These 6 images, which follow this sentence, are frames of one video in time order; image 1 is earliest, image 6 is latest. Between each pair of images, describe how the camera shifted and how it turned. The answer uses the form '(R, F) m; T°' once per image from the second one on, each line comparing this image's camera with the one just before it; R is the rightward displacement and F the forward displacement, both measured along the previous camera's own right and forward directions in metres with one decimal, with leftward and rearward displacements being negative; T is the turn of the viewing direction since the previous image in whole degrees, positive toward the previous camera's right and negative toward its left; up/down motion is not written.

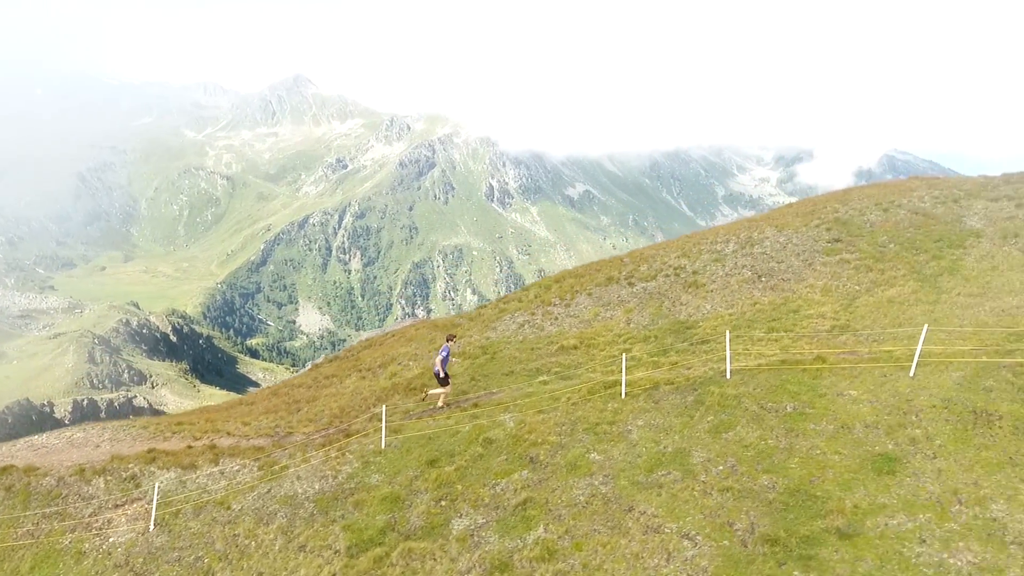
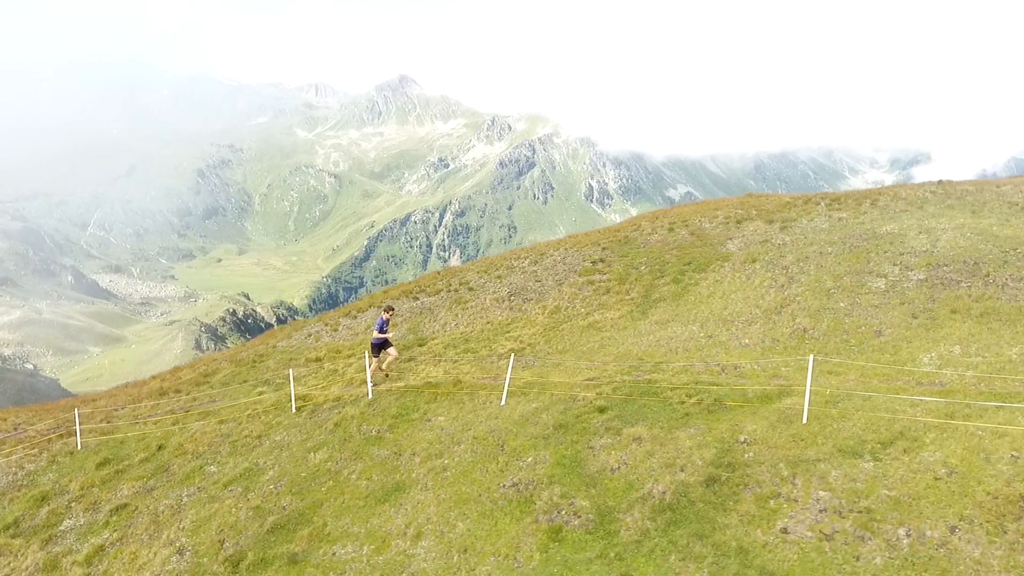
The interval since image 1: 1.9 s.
(+17.9, +0.5) m; -7°
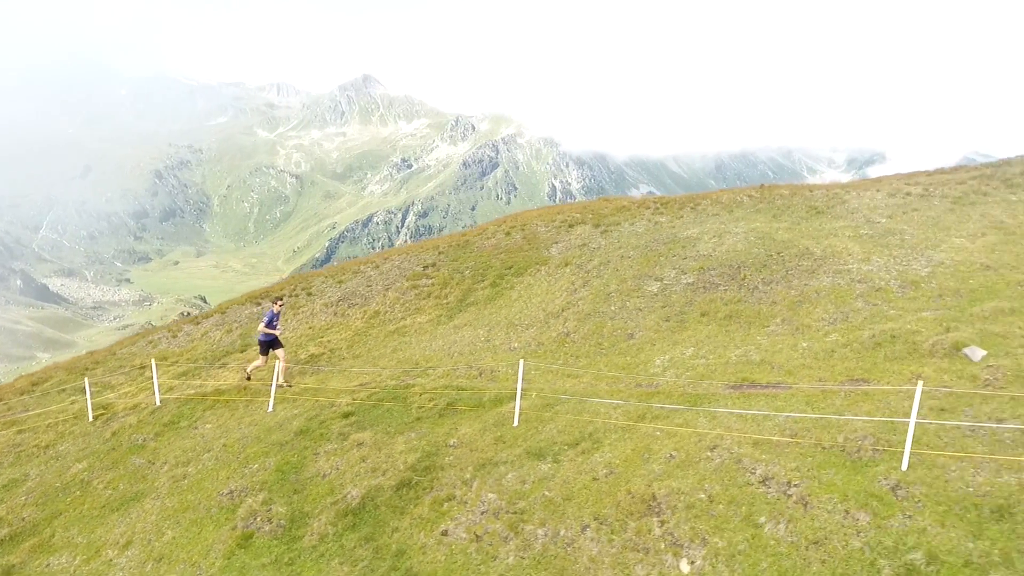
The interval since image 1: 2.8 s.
(+7.1, -0.5) m; +2°
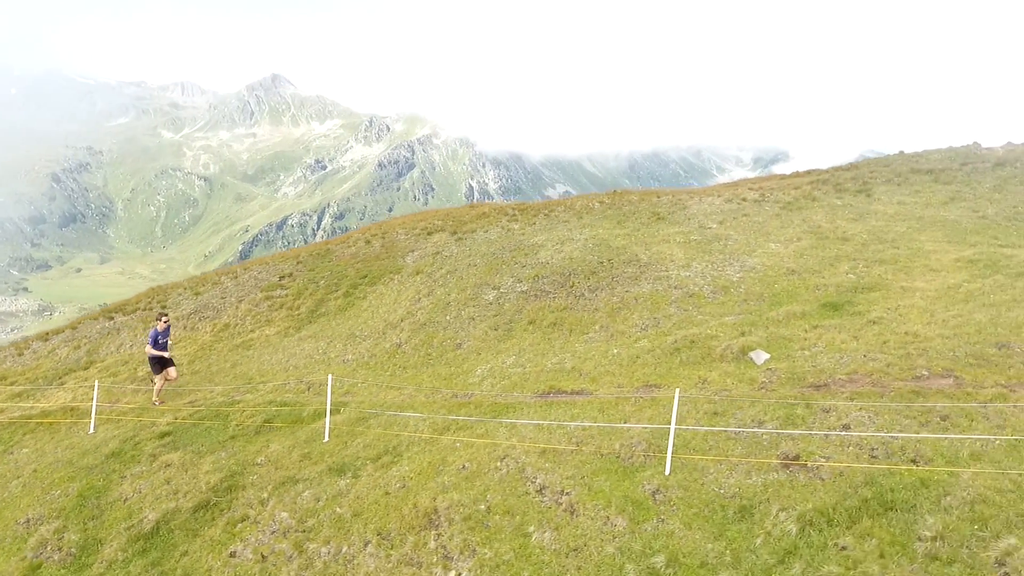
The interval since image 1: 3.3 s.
(+3.2, -0.4) m; +6°
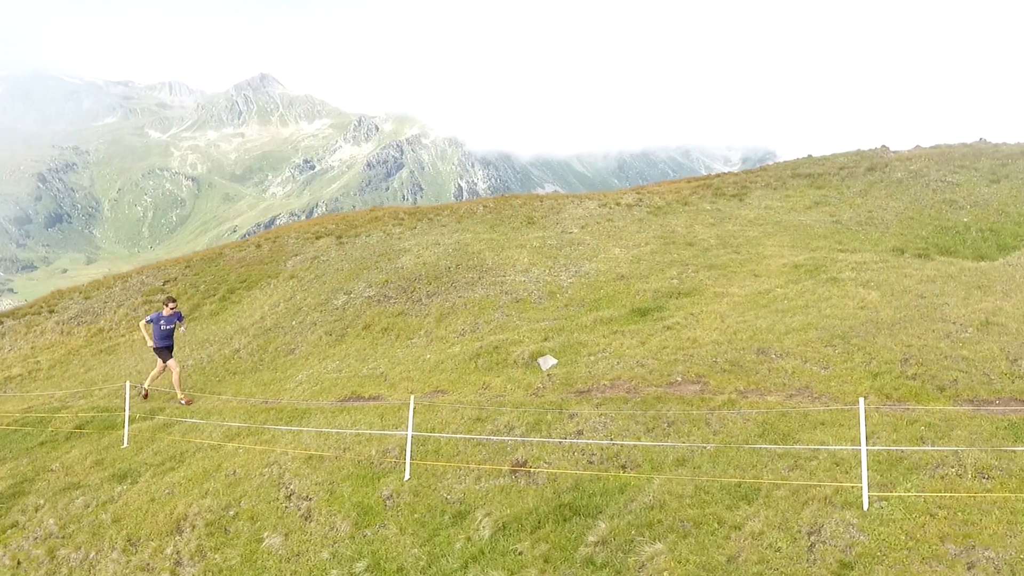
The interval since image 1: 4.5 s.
(+5.6, -0.3) m; +1°
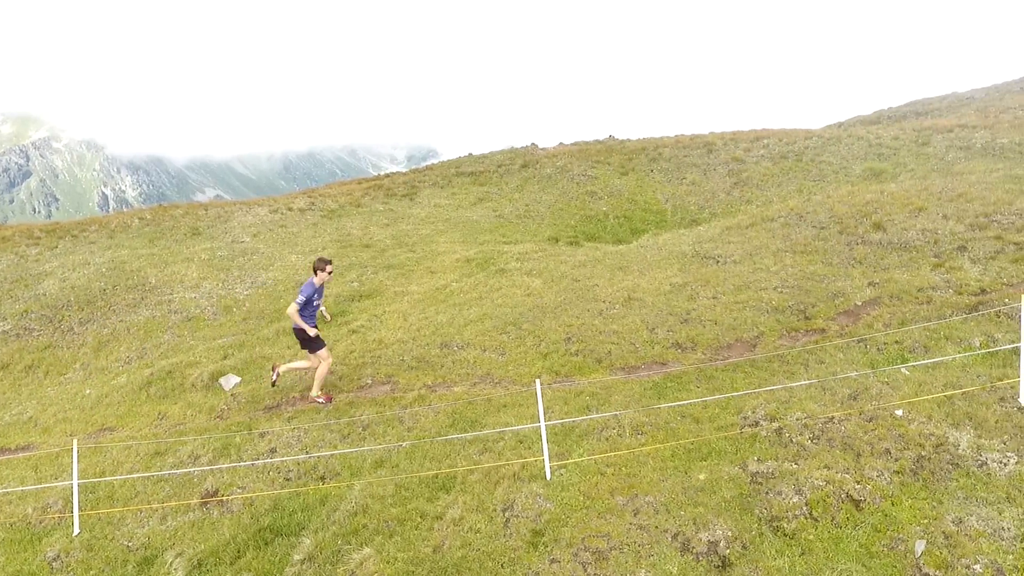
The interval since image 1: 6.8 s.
(-0.1, -0.1) m; +22°
